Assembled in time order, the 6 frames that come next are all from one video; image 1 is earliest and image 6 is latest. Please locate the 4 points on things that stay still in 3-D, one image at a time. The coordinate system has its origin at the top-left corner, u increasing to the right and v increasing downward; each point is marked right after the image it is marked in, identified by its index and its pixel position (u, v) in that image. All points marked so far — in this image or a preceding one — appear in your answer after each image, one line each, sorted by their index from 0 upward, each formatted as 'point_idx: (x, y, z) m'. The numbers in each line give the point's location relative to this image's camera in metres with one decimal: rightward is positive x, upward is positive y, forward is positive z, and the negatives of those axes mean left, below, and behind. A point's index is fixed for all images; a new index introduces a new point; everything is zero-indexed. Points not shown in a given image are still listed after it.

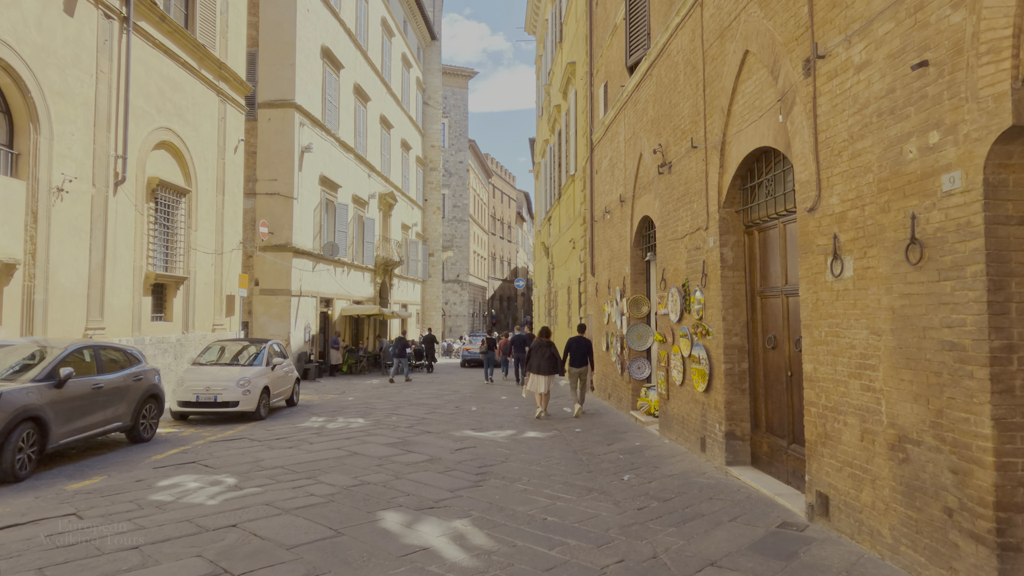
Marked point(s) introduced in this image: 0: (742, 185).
0: (+2.3, +1.0, +6.6) m
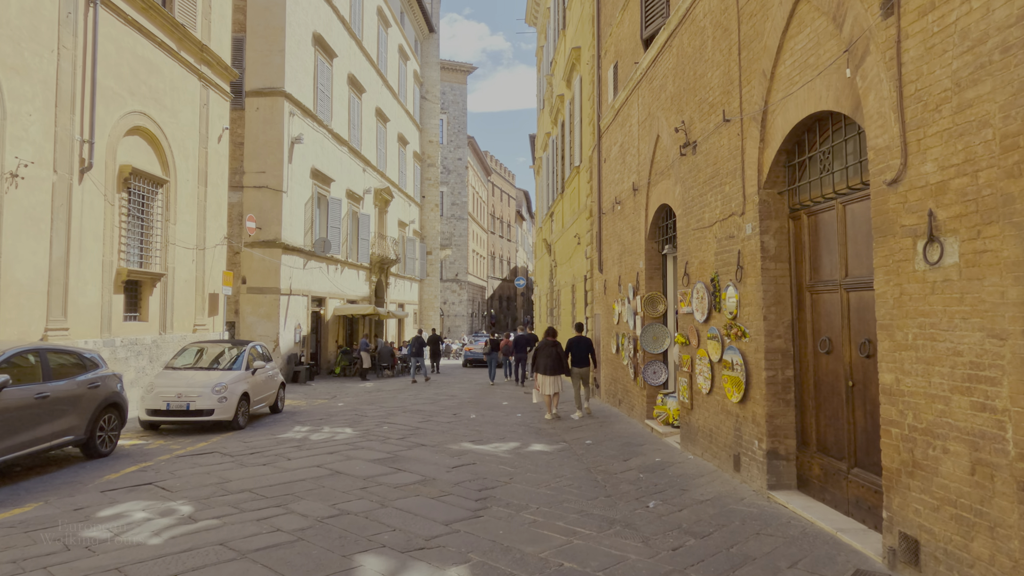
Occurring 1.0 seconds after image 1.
0: (+2.4, +1.1, +5.7) m
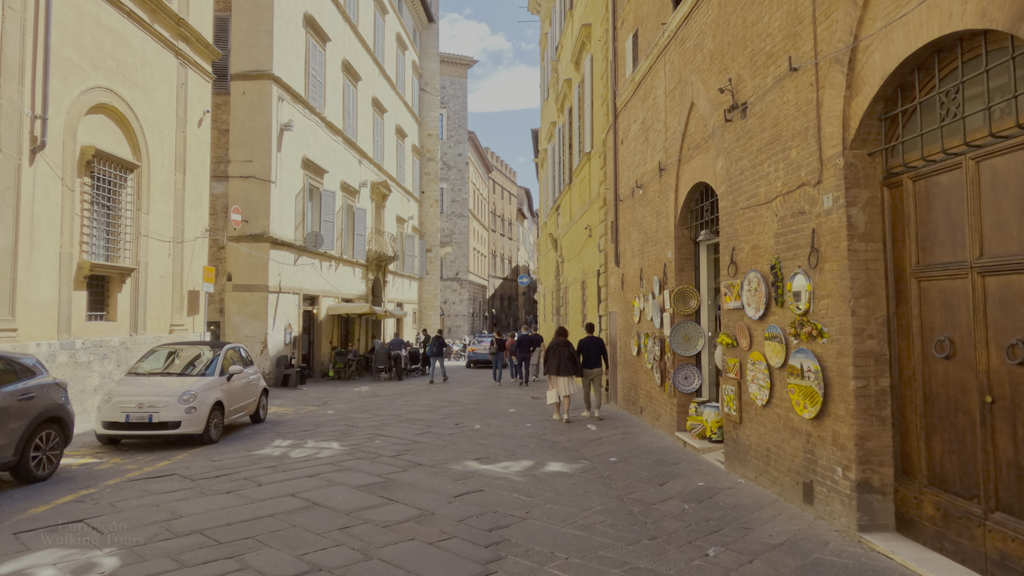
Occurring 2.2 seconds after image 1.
0: (+2.5, +1.2, +4.4) m
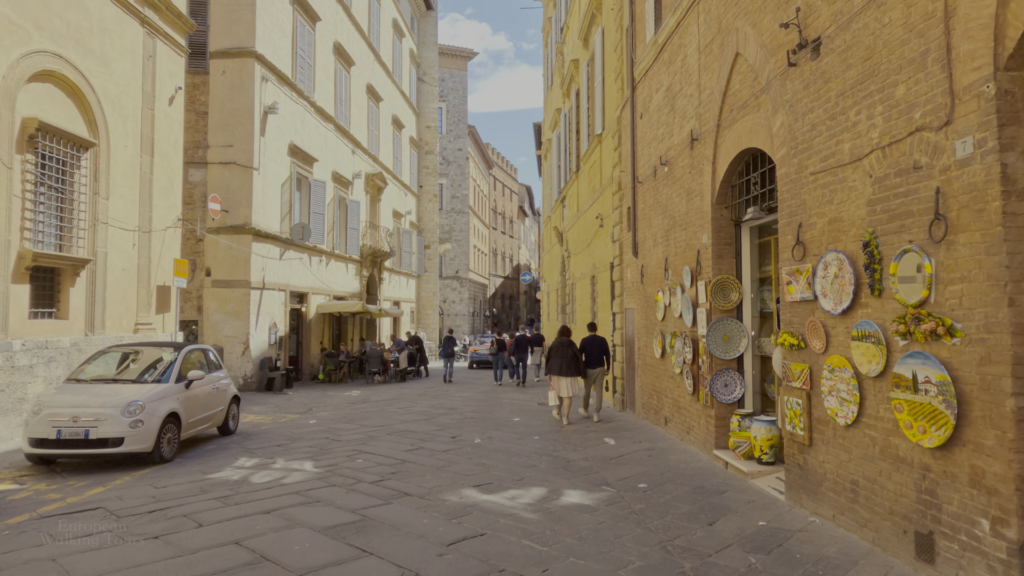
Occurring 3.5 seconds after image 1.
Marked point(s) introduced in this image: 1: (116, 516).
0: (+2.6, +1.3, +3.1) m
1: (-3.1, -1.8, +5.2) m
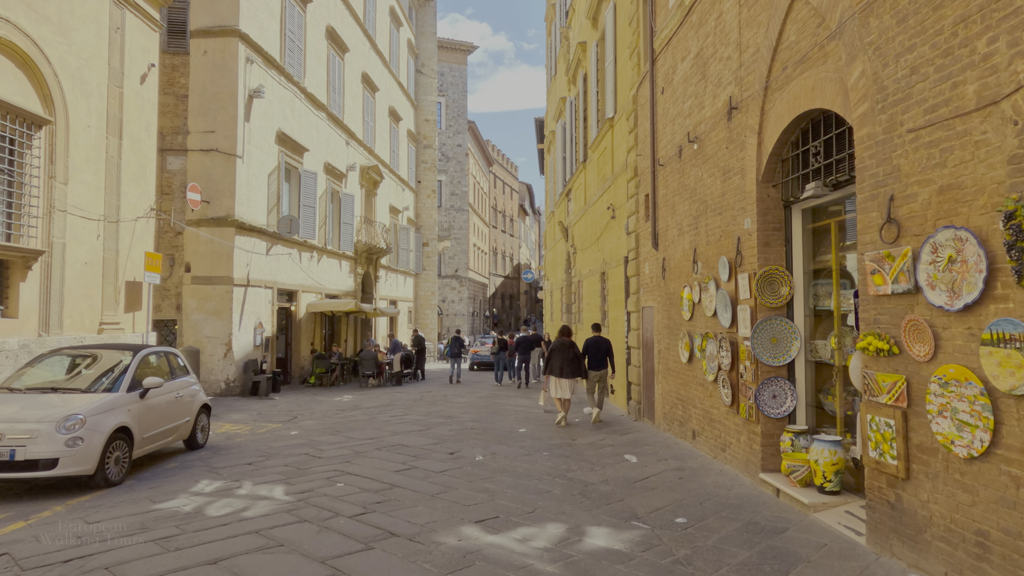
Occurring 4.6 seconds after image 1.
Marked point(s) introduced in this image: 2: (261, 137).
0: (+2.6, +1.3, +2.0) m
1: (-3.0, -1.7, +4.1) m
2: (-5.9, +3.5, +15.4) m
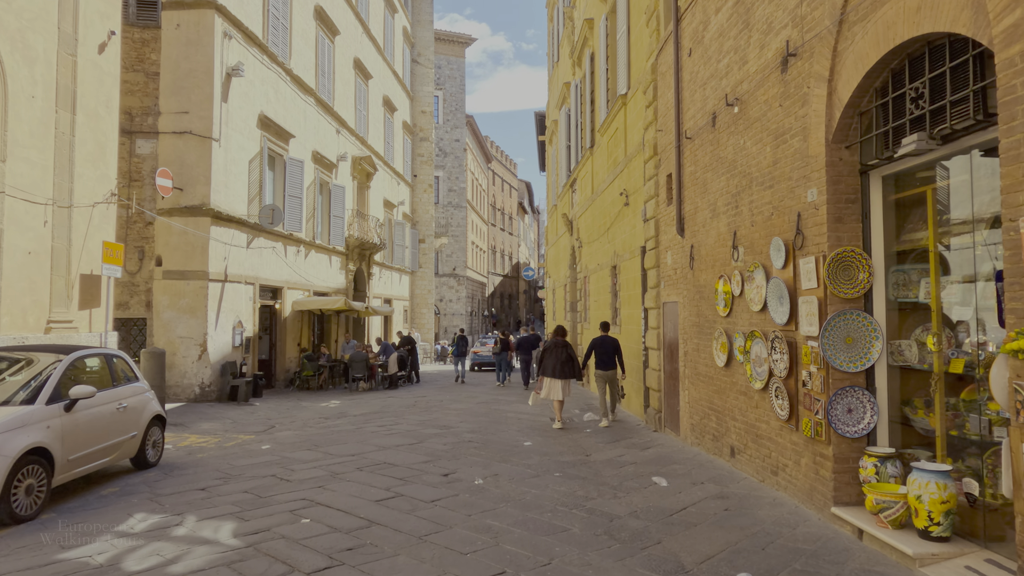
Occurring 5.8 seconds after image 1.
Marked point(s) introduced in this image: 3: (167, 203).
0: (+2.7, +1.4, +0.8) m
1: (-3.0, -1.6, +2.9) m
2: (-5.8, +3.6, +14.2) m
3: (-6.8, +1.7, +13.0) m
